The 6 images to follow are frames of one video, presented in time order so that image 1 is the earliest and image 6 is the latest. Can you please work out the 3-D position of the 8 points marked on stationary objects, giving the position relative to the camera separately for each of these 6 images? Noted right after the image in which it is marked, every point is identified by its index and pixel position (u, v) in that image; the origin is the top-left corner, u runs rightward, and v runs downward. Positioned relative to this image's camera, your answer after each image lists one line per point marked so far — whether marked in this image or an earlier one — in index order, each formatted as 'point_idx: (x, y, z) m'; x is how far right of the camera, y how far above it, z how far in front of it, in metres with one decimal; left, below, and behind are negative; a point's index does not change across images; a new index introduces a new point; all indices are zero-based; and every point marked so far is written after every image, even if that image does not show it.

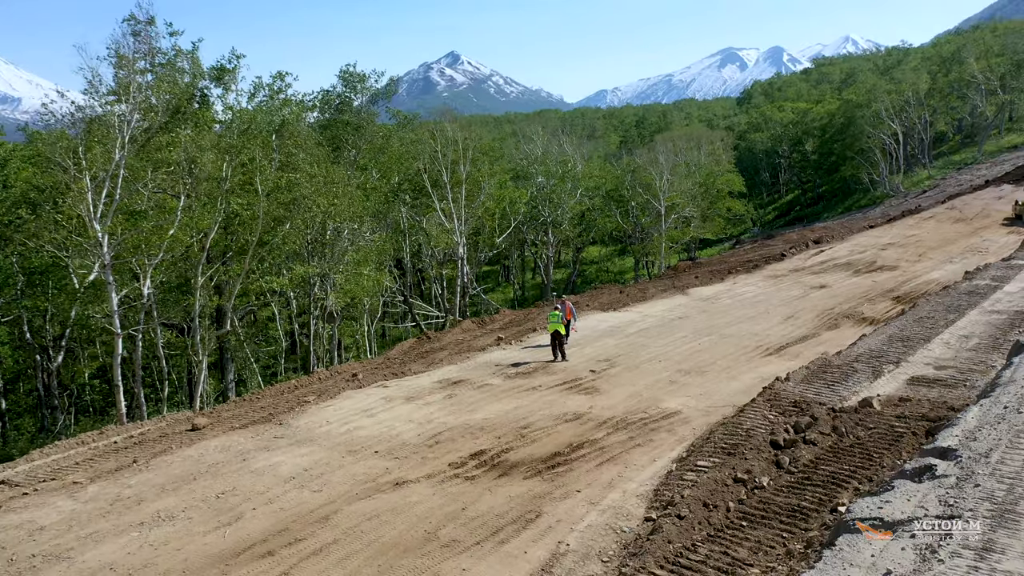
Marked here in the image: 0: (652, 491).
0: (+1.4, -2.0, +7.9) m
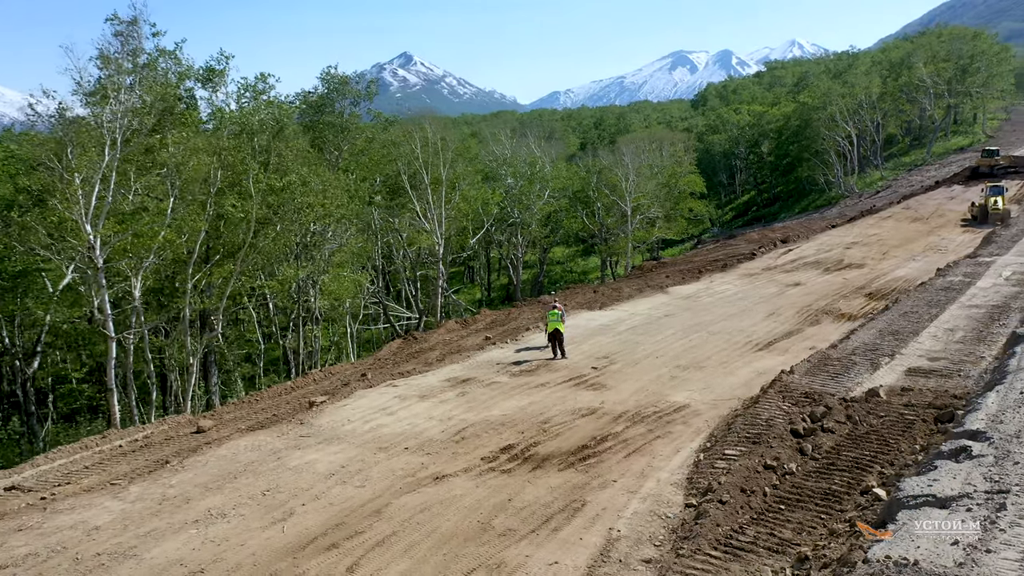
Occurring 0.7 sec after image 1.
0: (+1.8, -1.9, +8.3) m
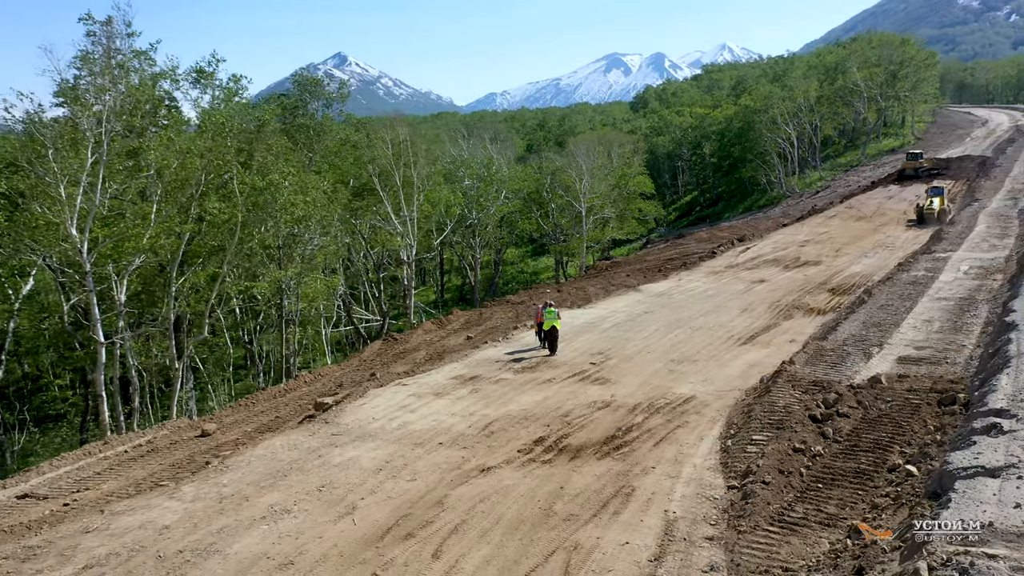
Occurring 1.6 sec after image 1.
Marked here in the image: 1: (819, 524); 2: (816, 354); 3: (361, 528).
0: (+2.2, -1.9, +8.7) m
1: (+2.6, -2.0, +7.0) m
2: (+4.6, -1.0, +12.4) m
3: (-1.3, -2.1, +7.2) m
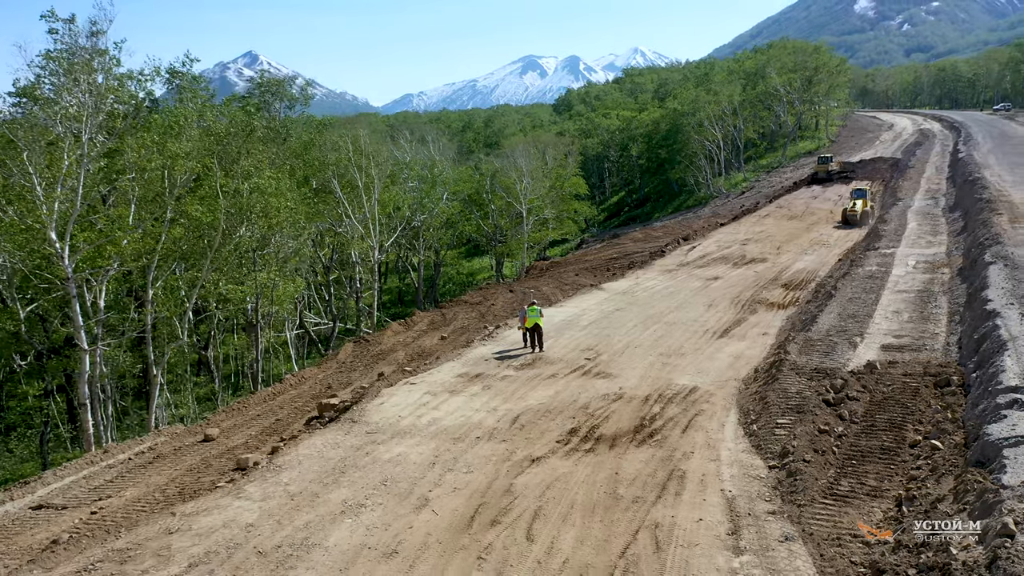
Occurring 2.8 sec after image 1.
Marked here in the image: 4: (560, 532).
0: (+2.8, -1.8, +9.4) m
1: (+3.3, -1.9, +7.7) m
2: (+4.7, -0.9, +13.3) m
3: (-0.6, -2.1, +7.4) m
4: (+0.4, -2.1, +7.1) m
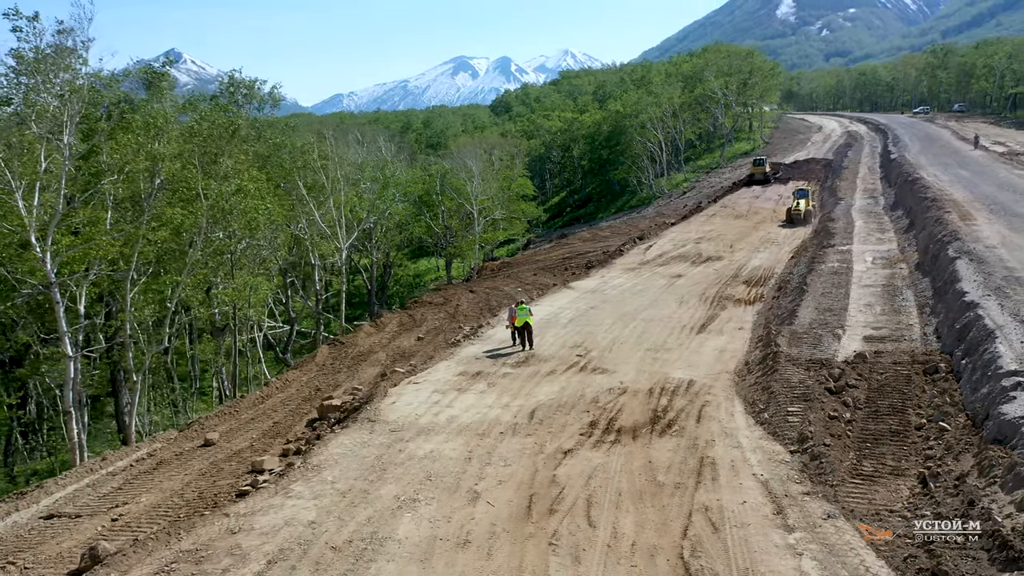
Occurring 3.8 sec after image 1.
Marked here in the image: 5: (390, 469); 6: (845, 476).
0: (+3.1, -1.8, +9.9) m
1: (+3.8, -1.9, +8.3) m
2: (+4.8, -0.8, +13.9) m
3: (-0.1, -2.1, +7.7) m
4: (+1.0, -2.1, +7.4) m
5: (-1.3, -2.0, +8.9) m
6: (+3.4, -1.9, +8.3) m
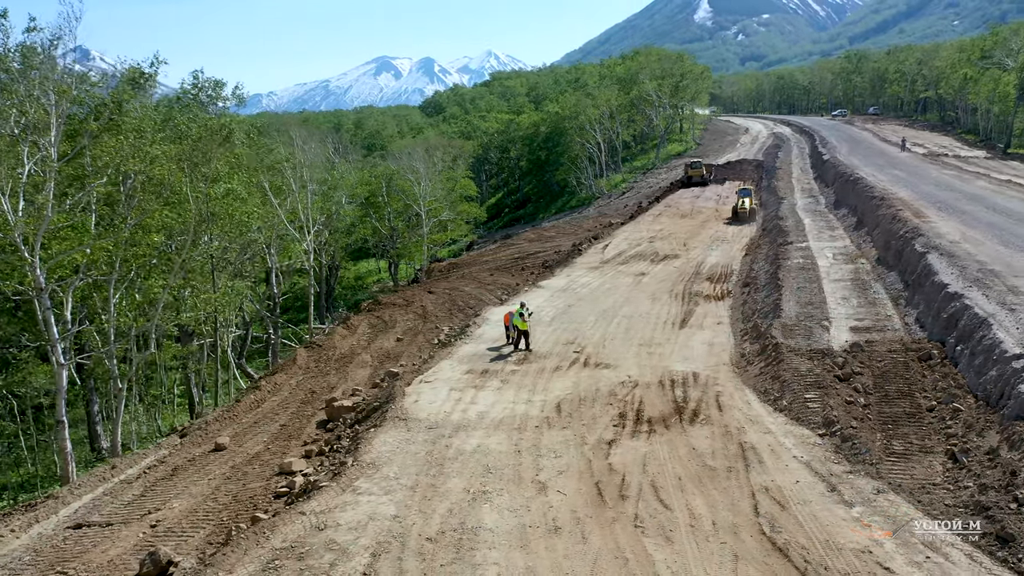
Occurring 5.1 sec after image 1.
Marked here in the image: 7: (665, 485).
0: (+3.6, -1.7, +10.5) m
1: (+4.4, -1.8, +8.9) m
2: (+4.9, -0.7, +14.7) m
3: (+0.6, -2.0, +8.0) m
4: (+1.7, -2.0, +7.9) m
5: (-0.7, -2.0, +9.1) m
6: (+4.0, -1.8, +8.9) m
7: (+1.5, -2.0, +8.2) m
